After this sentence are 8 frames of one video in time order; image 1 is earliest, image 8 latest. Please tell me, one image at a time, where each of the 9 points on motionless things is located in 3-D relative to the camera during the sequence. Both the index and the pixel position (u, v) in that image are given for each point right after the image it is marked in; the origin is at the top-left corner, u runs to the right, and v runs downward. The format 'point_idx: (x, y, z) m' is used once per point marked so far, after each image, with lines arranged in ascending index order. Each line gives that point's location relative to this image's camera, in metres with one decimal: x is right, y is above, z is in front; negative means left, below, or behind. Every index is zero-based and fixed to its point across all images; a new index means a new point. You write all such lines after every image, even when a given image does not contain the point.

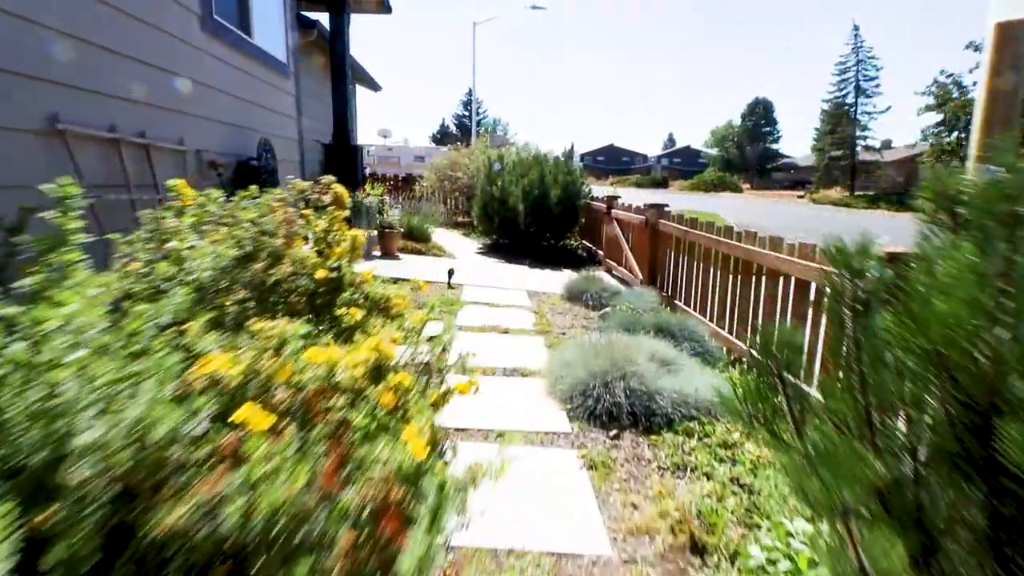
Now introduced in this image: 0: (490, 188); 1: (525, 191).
0: (-0.4, +1.7, +8.9) m
1: (+0.2, +1.6, +8.4) m
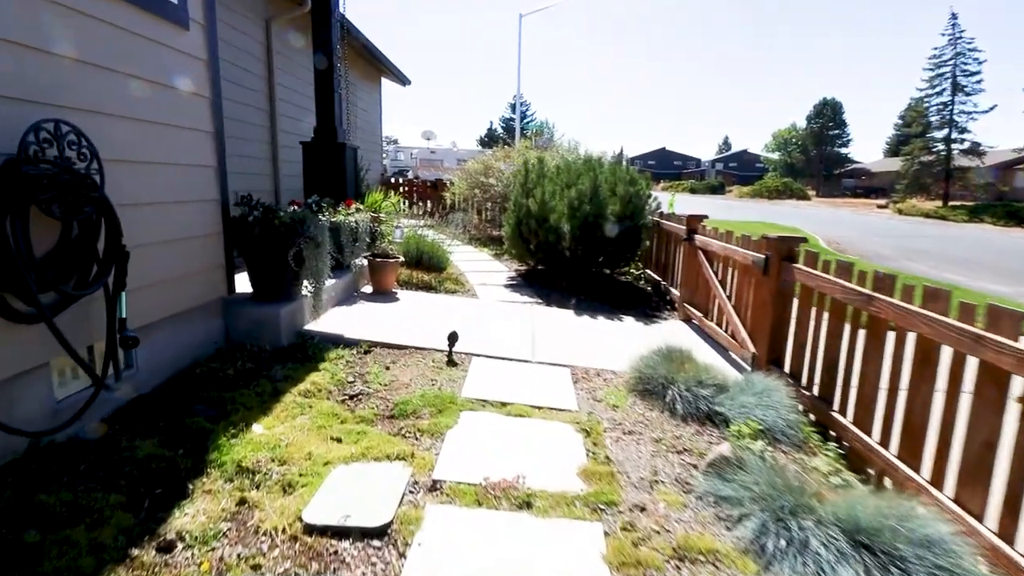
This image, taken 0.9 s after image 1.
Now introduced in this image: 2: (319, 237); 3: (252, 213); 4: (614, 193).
0: (+0.2, +1.1, +6.8) m
1: (+0.7, +1.0, +6.3) m
2: (-1.5, +0.4, +3.9) m
3: (-1.5, +0.4, +3.6) m
4: (+1.2, +1.1, +6.3) m
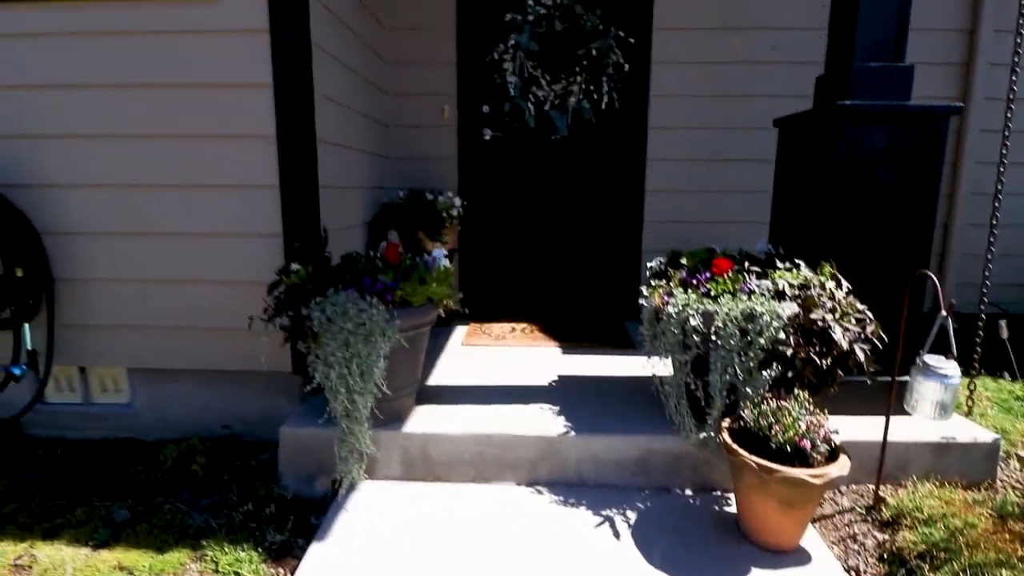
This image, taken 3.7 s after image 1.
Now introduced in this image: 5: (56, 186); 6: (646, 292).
0: (+2.5, -0.3, +0.2) m
1: (+2.0, -0.4, -0.3) m
2: (-0.5, -0.1, +1.8) m
3: (-0.8, 0.0, +1.9) m
4: (+2.0, -0.3, -0.8) m
5: (-1.9, +0.4, +2.2) m
6: (+0.5, 0.0, +2.1) m
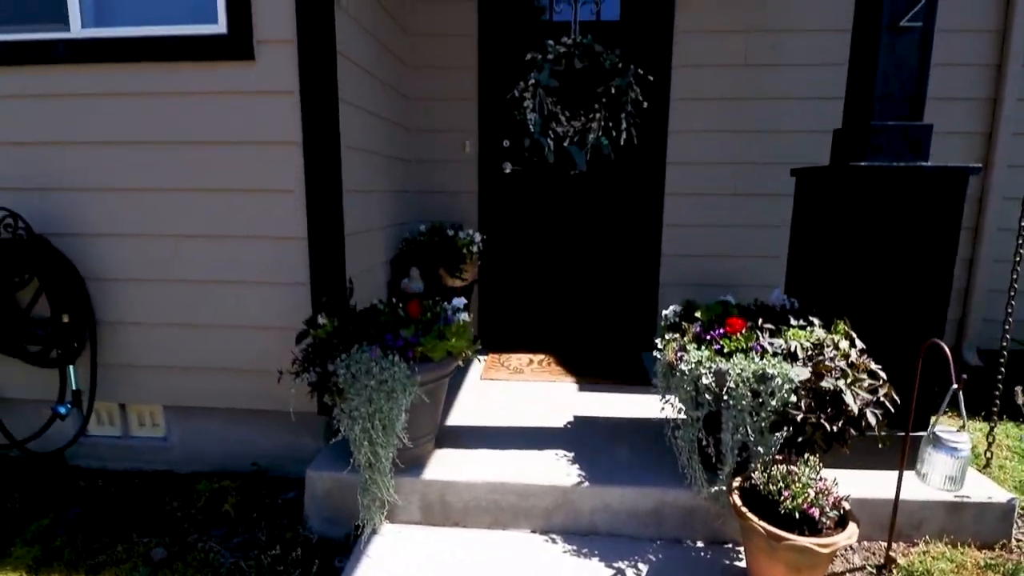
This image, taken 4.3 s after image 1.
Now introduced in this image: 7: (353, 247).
0: (+2.5, -0.5, +0.2) m
1: (+1.9, -0.6, -0.3) m
2: (-0.4, -0.3, +1.9) m
3: (-0.8, -0.2, +2.0) m
4: (+2.0, -0.6, -0.8) m
5: (-1.8, +0.2, +2.3) m
6: (+0.6, -0.2, +2.2) m
7: (-0.8, +0.2, +2.5) m
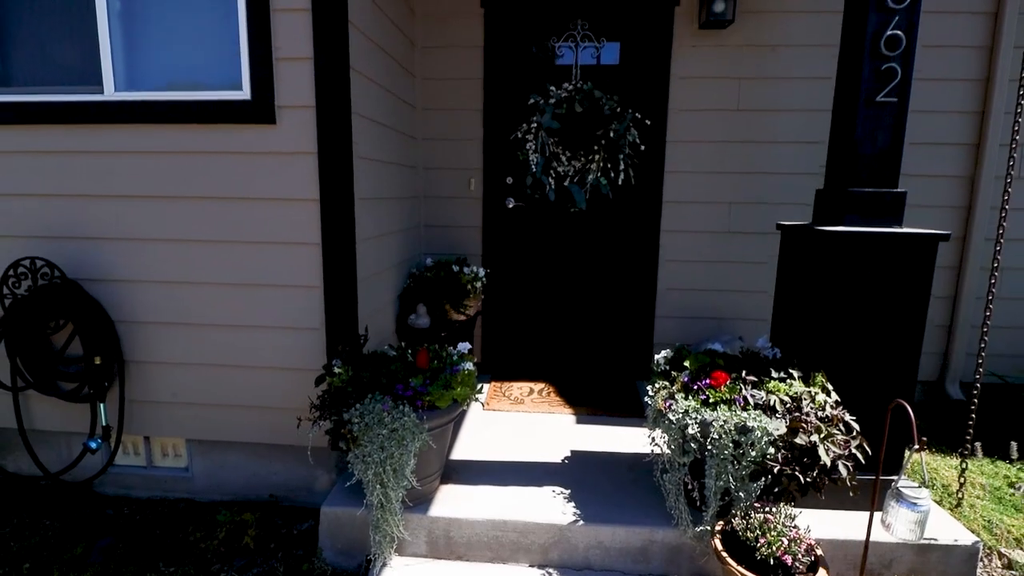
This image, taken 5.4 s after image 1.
0: (+2.5, -0.7, +0.4) m
1: (+1.9, -0.8, -0.2) m
2: (-0.4, -0.5, +2.1) m
3: (-0.8, -0.4, +2.1) m
4: (+2.0, -0.8, -0.7) m
5: (-1.8, 0.0, +2.5) m
6: (+0.6, -0.5, +2.4) m
7: (-0.7, 0.0, +2.7) m
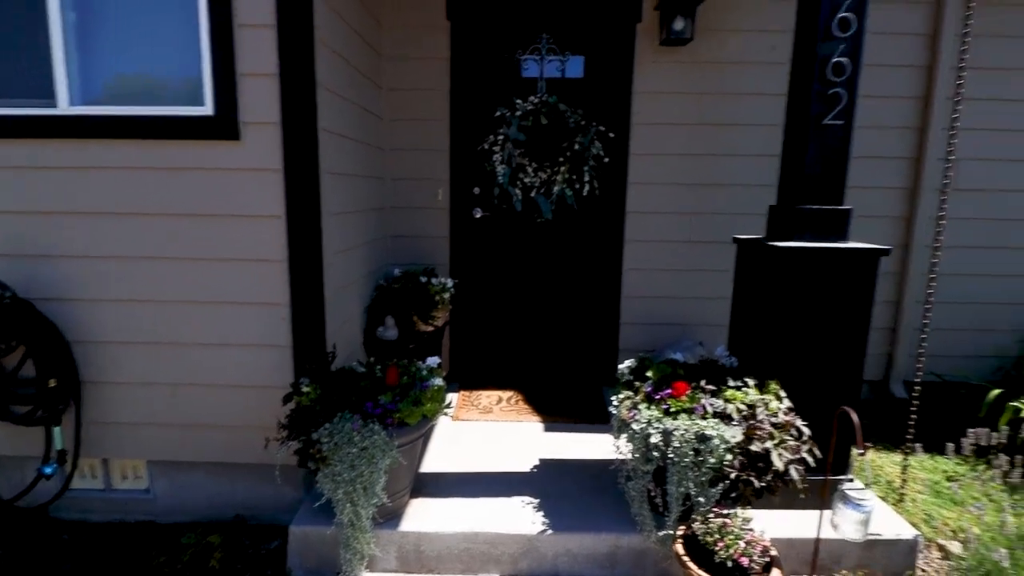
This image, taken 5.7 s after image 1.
0: (+2.5, -0.8, +0.6) m
1: (+2.0, -0.9, 0.0) m
2: (-0.5, -0.6, +2.1) m
3: (-0.9, -0.5, +2.1) m
4: (+2.0, -0.9, -0.5) m
5: (-2.0, -0.1, +2.4) m
6: (+0.5, -0.5, +2.4) m
7: (-0.9, -0.1, +2.7) m
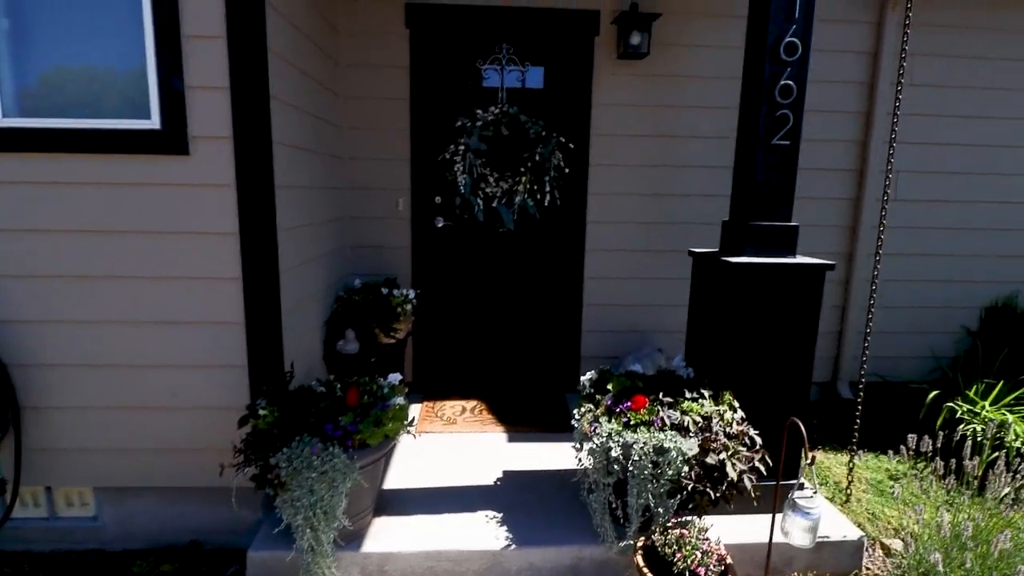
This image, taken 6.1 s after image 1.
0: (+2.4, -0.8, +0.7) m
1: (+1.9, -1.0, +0.2) m
2: (-0.7, -0.7, +2.0) m
3: (-1.0, -0.6, +2.1) m
4: (+2.0, -0.9, -0.4) m
5: (-2.1, -0.2, +2.3) m
6: (+0.3, -0.6, +2.5) m
7: (-1.1, -0.2, +2.6) m
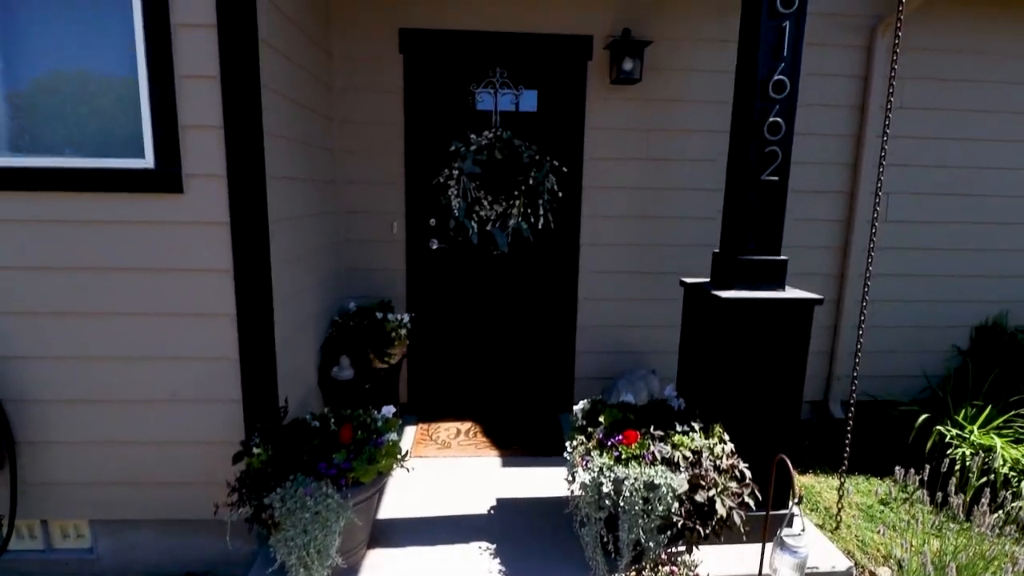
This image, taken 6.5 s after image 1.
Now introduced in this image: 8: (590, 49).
0: (+2.4, -1.0, +0.8) m
1: (+1.9, -1.1, +0.2) m
2: (-0.7, -0.8, +2.1) m
3: (-1.1, -0.8, +2.1) m
4: (+2.0, -1.1, -0.3) m
5: (-2.2, -0.3, +2.3) m
6: (+0.3, -0.8, +2.5) m
7: (-1.1, -0.3, +2.7) m
8: (+0.5, +1.6, +3.6) m
